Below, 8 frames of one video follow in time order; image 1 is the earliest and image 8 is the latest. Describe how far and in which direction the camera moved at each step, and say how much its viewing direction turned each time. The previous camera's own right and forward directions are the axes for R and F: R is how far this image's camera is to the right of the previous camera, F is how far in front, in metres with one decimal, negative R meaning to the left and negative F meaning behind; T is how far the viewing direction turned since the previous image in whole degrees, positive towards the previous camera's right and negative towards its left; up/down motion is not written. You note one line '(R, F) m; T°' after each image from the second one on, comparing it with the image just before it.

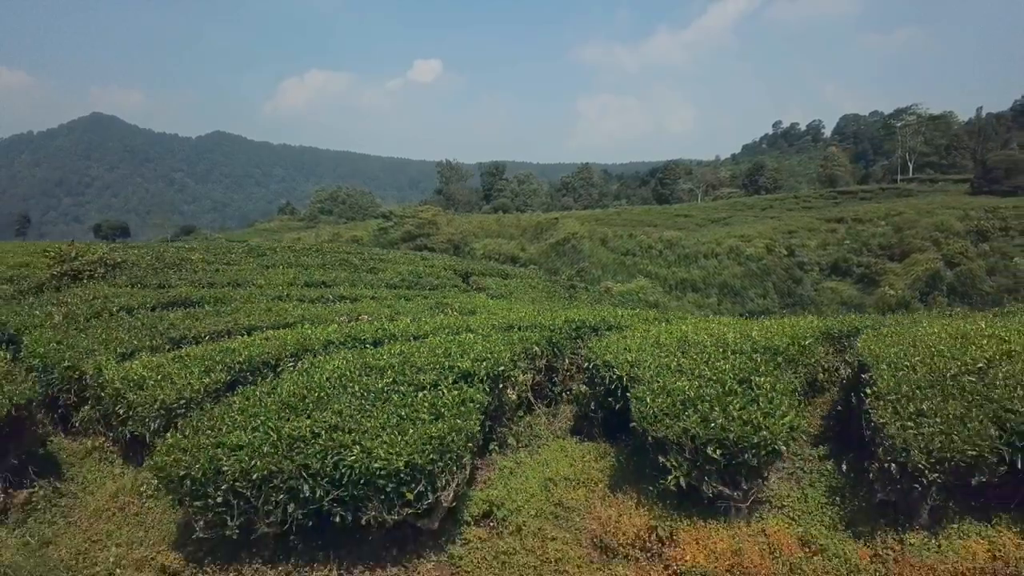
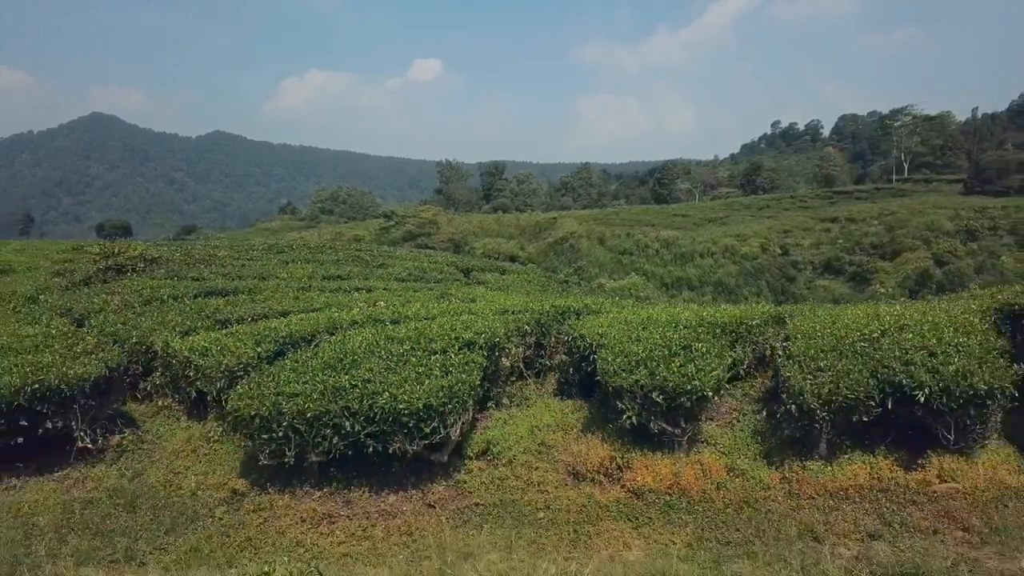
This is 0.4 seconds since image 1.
(0.0, -1.1) m; 0°
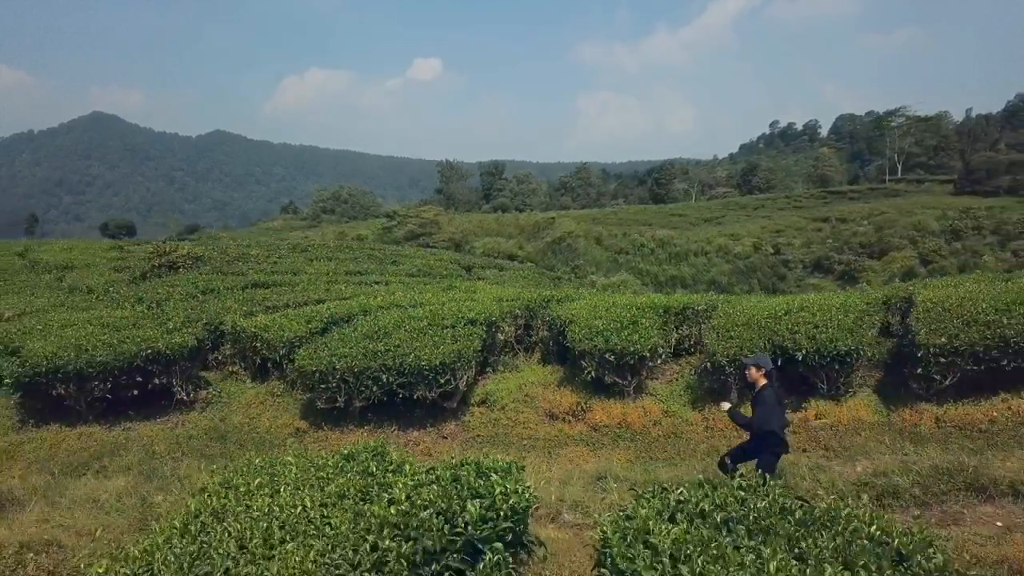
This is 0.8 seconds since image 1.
(0.0, -1.7) m; 0°
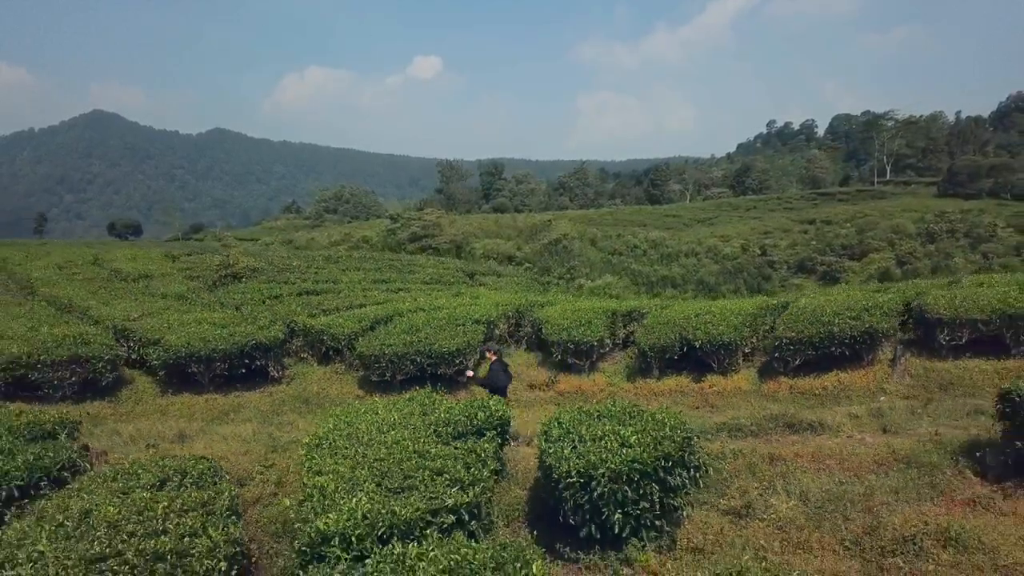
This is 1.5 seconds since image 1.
(+0.1, -2.9) m; 0°
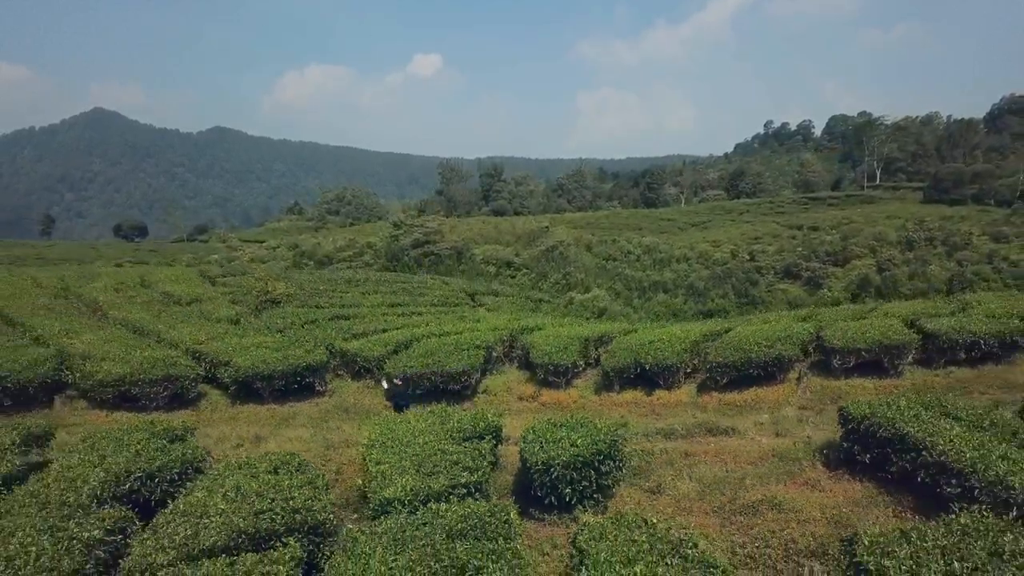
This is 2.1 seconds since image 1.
(+0.1, -2.7) m; 0°
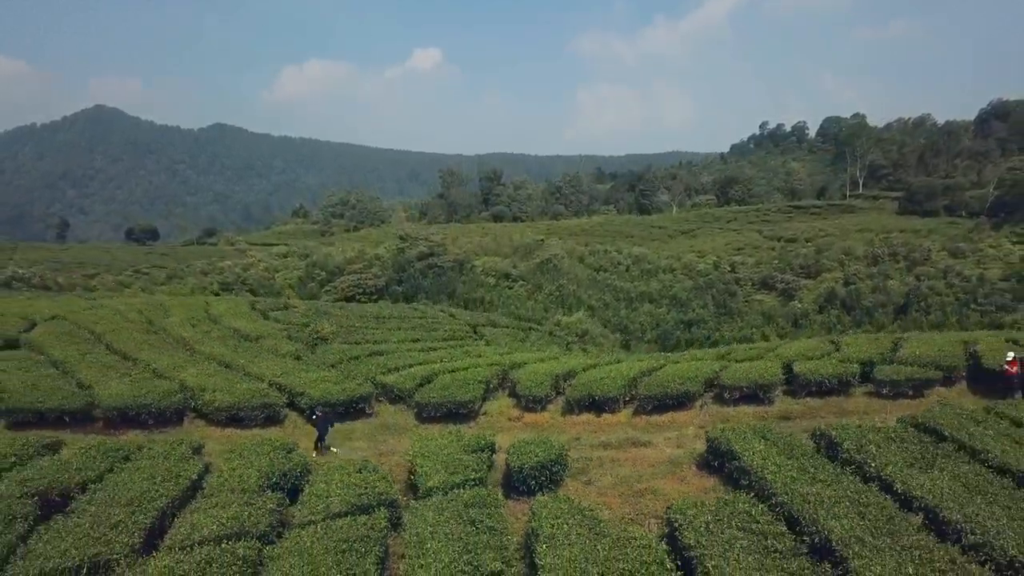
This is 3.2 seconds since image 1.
(+0.1, -5.2) m; 0°
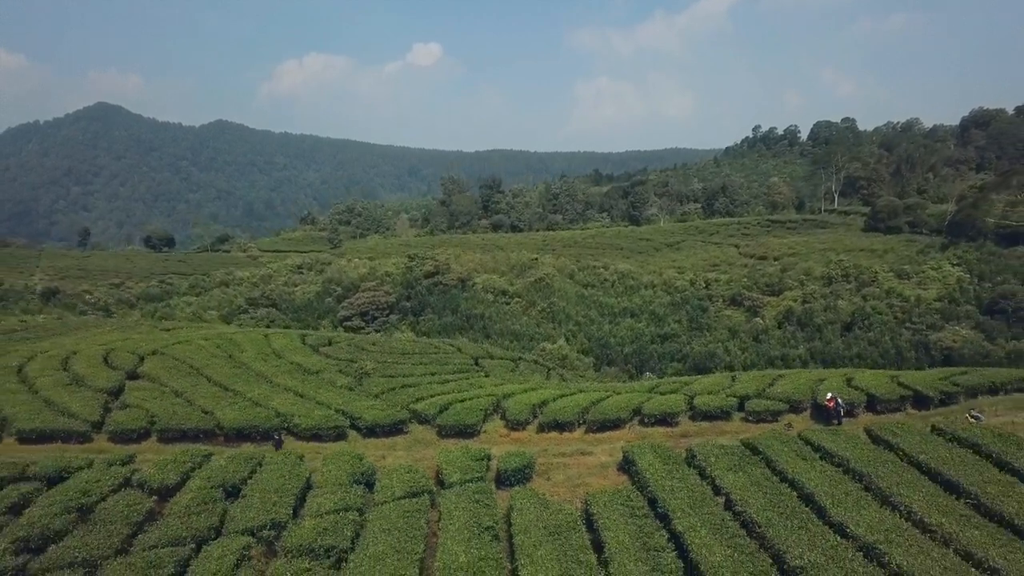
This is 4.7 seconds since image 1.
(+0.2, -8.3) m; 0°
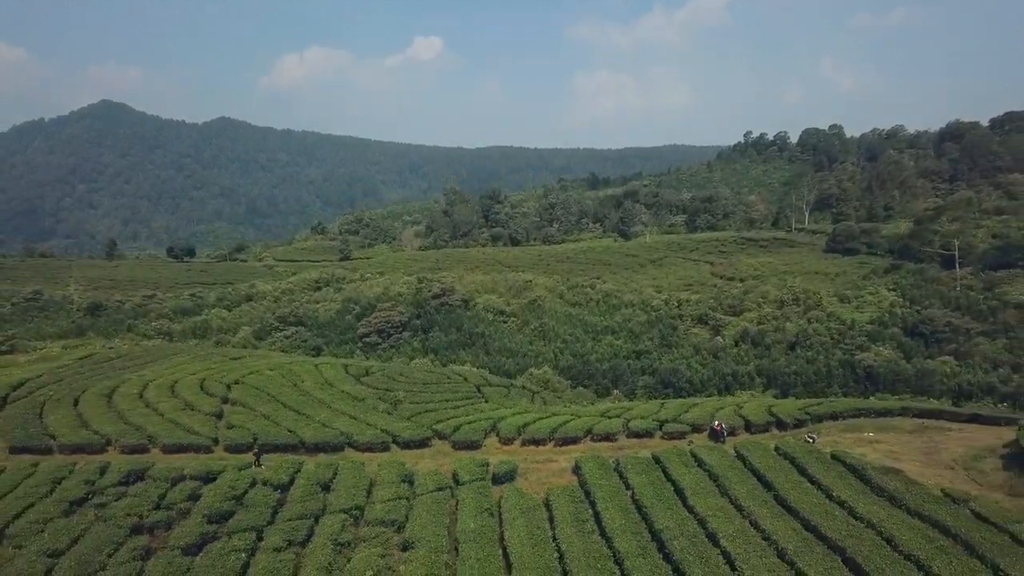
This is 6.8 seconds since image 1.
(+0.3, -11.7) m; 0°
